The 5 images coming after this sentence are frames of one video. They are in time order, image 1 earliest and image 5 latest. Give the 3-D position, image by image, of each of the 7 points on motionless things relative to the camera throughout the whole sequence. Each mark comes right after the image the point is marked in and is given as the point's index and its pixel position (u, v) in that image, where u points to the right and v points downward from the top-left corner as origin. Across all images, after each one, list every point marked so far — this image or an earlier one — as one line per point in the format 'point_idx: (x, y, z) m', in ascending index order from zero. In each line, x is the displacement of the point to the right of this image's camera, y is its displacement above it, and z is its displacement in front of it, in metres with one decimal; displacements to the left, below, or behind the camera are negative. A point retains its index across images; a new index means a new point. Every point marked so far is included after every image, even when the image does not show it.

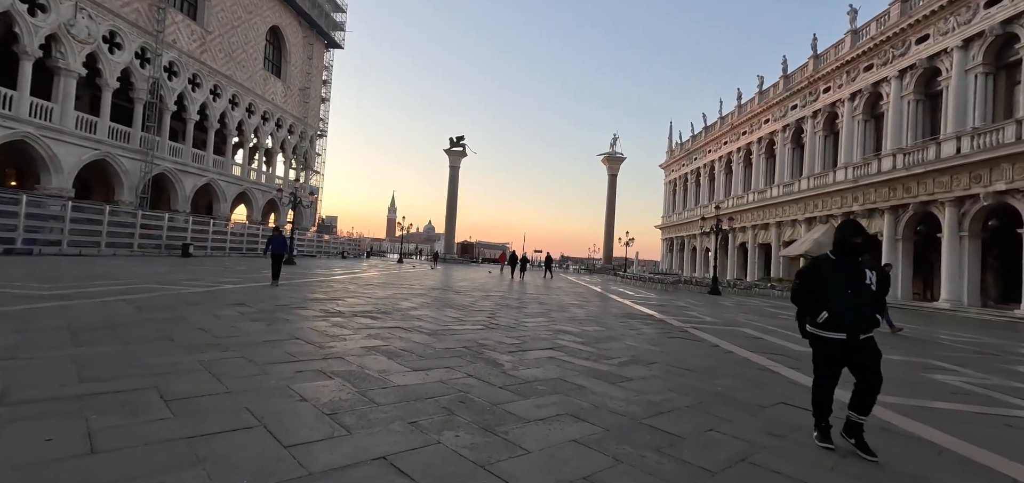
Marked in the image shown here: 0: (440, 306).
0: (-1.2, -1.1, +7.4) m
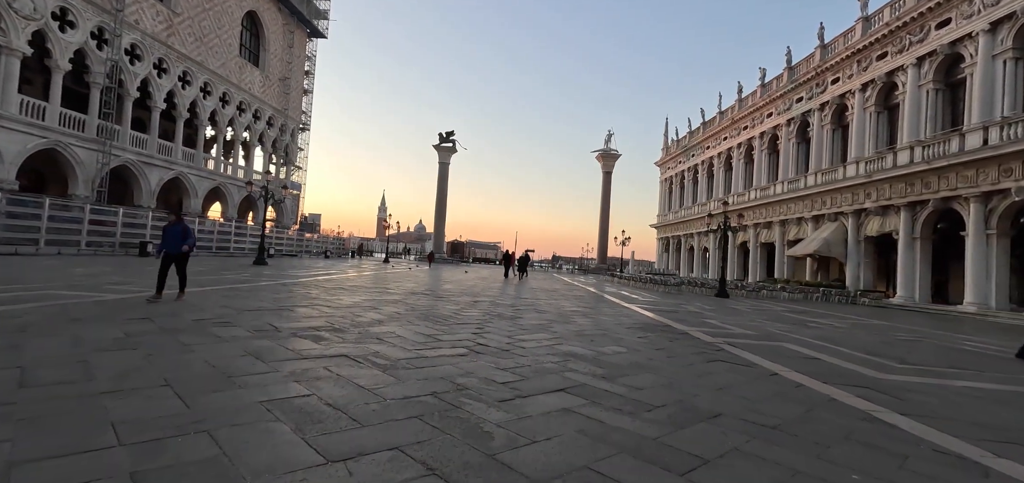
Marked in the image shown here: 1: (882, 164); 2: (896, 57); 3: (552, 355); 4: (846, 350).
0: (-1.3, -1.0, +5.9) m
1: (+16.0, +3.4, +19.0) m
2: (+16.3, +7.9, +18.7) m
3: (+0.4, -1.1, +4.3) m
4: (+4.8, -1.6, +6.3) m
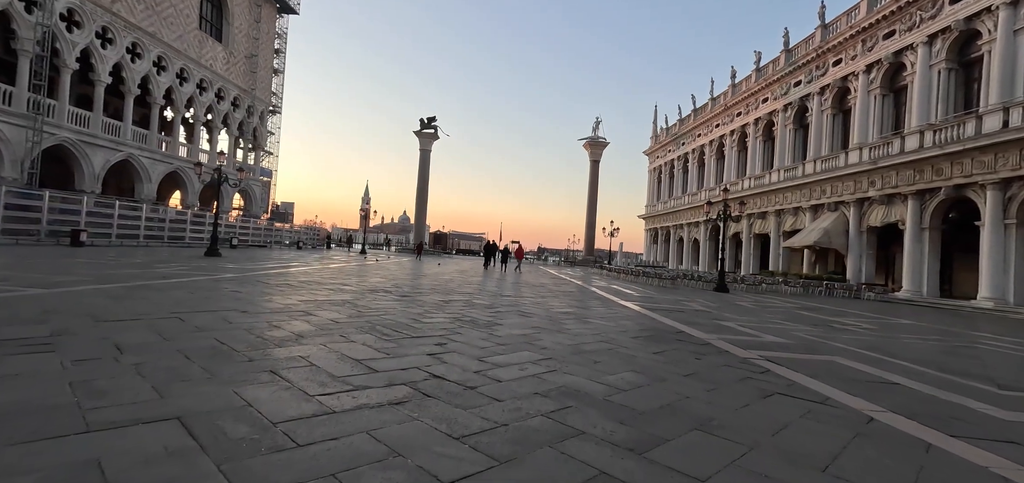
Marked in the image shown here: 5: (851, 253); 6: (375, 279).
0: (-1.6, -0.9, +4.3) m
1: (+15.3, +3.8, +17.9) m
2: (+15.7, +8.2, +17.5) m
3: (+0.2, -1.0, +2.8) m
4: (+4.5, -1.4, +5.0) m
5: (+14.9, -0.5, +19.4) m
6: (-3.7, -1.0, +12.0) m
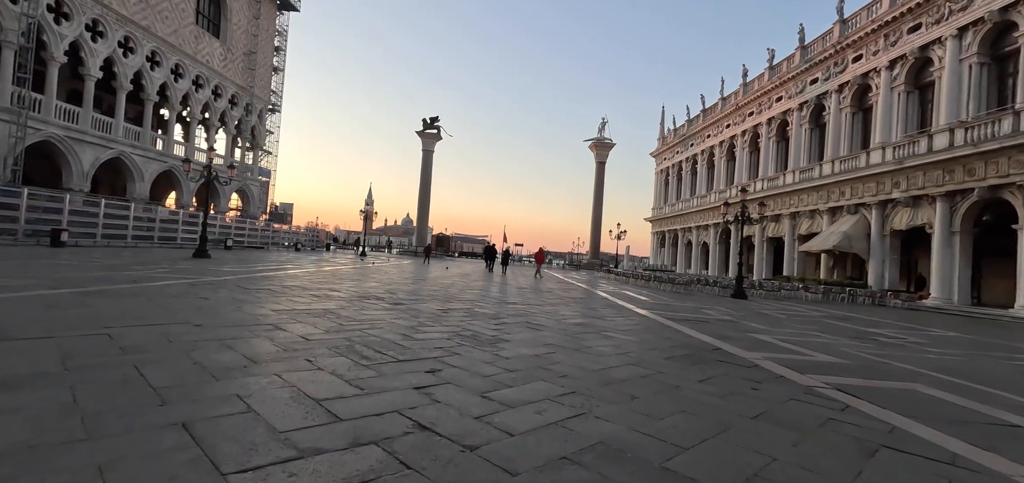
0: (-1.5, -0.9, +3.5) m
1: (+15.5, +3.6, +17.0) m
2: (+15.9, +8.1, +16.6) m
3: (+0.3, -1.0, +1.9) m
4: (+4.6, -1.4, +4.1) m
5: (+15.1, -0.7, +18.4) m
6: (-3.6, -1.1, +11.1) m
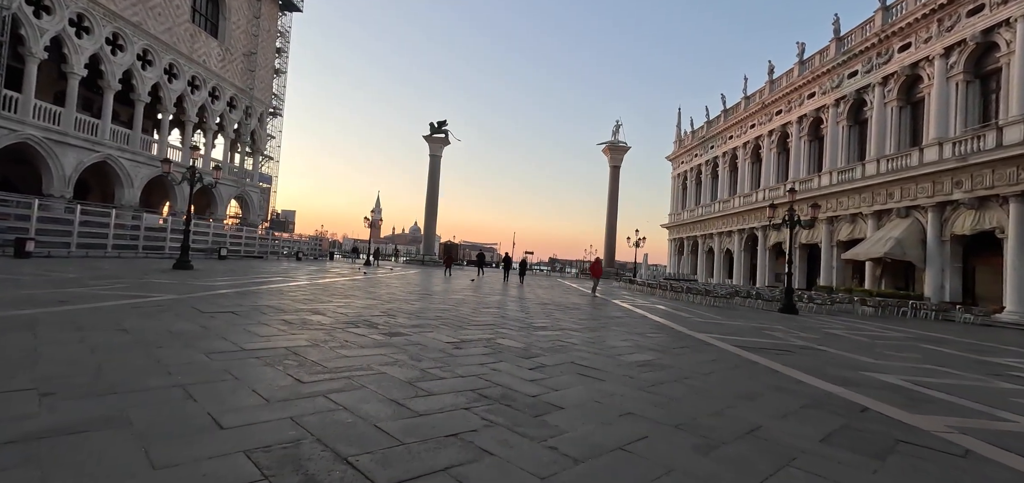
0: (-1.1, -0.9, +1.8) m
1: (+16.0, +3.4, +15.1) m
2: (+16.4, +7.9, +14.8) m
3: (+0.6, -1.0, +0.2) m
4: (+5.0, -1.5, +2.3) m
5: (+15.7, -0.9, +16.5) m
6: (-3.1, -1.3, +9.5) m
